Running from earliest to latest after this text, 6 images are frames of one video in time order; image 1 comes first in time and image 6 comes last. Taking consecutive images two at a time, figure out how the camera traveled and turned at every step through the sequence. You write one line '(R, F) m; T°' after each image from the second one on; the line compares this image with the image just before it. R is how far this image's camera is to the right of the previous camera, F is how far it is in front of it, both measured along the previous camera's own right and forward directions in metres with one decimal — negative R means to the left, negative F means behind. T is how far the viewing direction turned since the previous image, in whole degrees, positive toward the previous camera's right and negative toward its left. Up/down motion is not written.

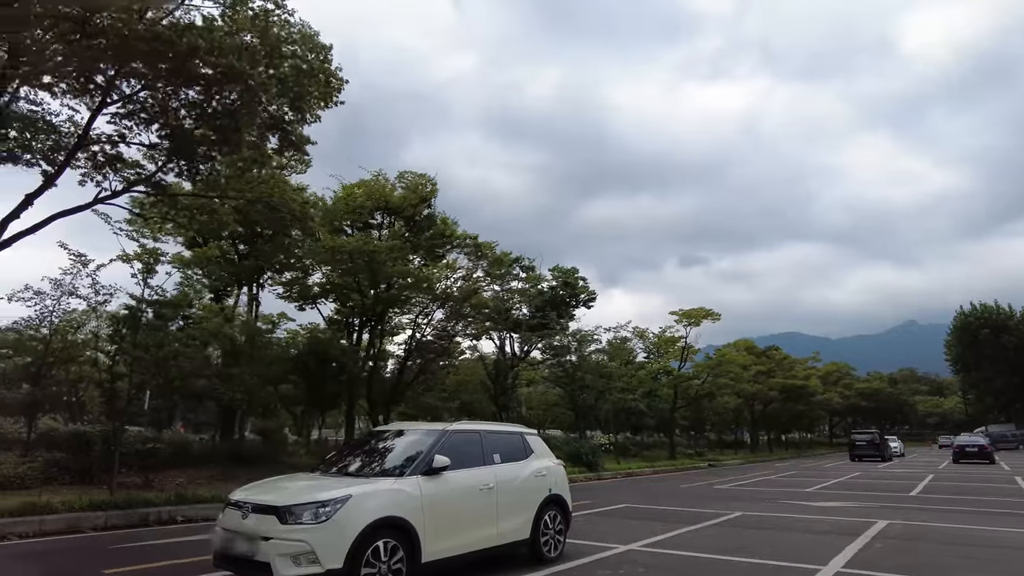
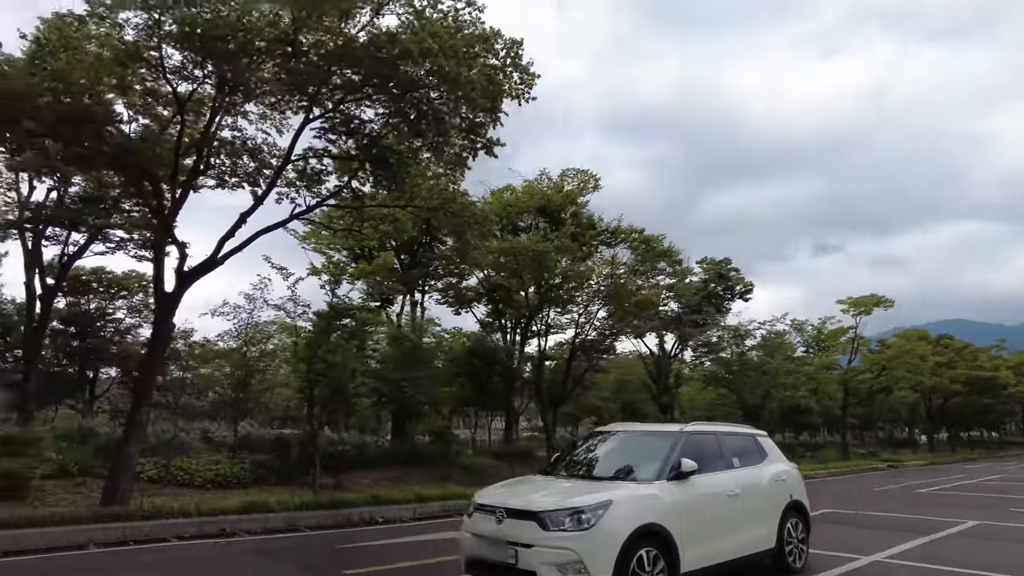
(-1.2, +0.3) m; -11°
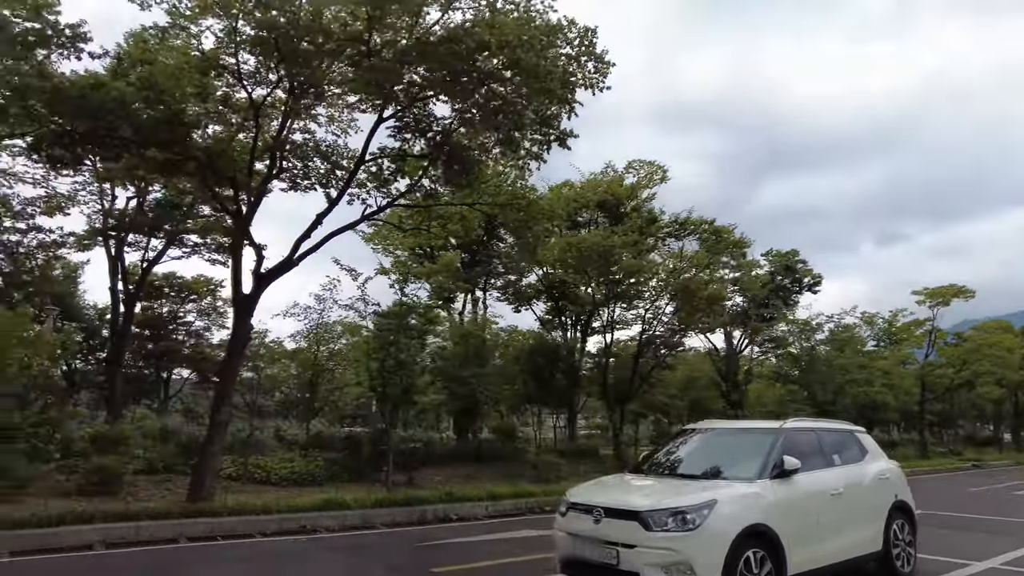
(-0.4, +0.1) m; -4°
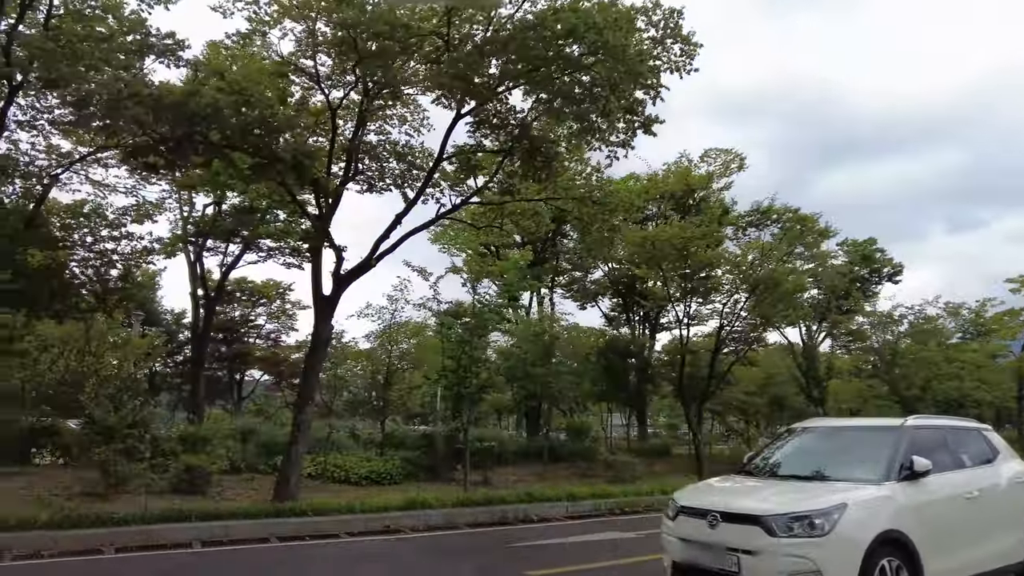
(-0.4, +0.2) m; -5°
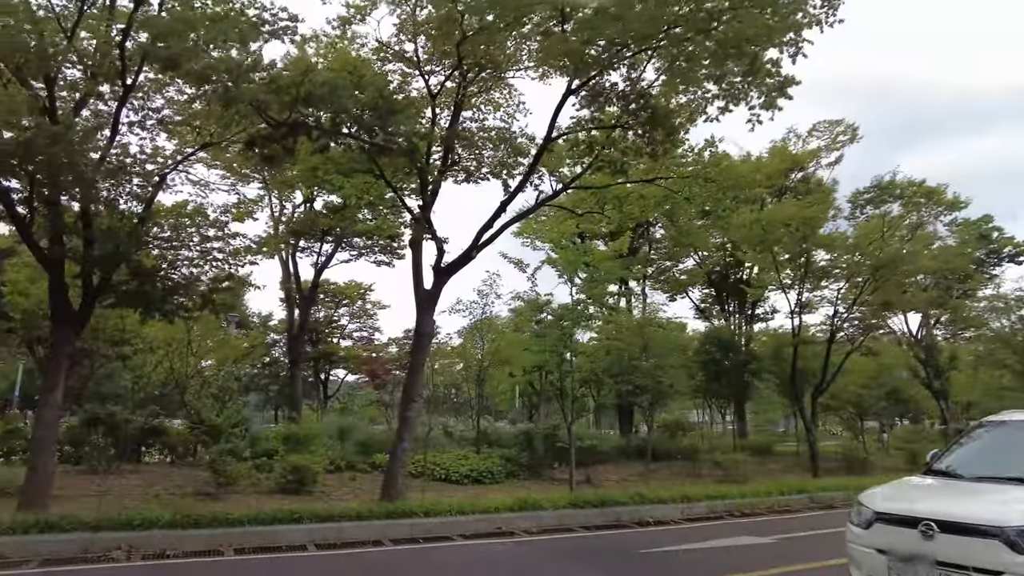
(-0.8, +0.6) m; -6°
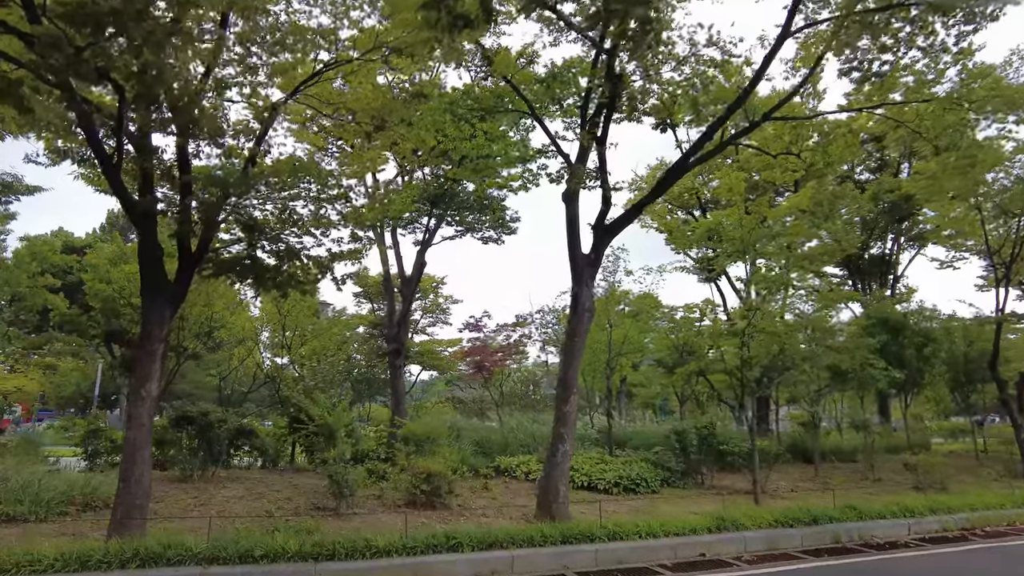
(-2.0, +2.6) m; -4°
